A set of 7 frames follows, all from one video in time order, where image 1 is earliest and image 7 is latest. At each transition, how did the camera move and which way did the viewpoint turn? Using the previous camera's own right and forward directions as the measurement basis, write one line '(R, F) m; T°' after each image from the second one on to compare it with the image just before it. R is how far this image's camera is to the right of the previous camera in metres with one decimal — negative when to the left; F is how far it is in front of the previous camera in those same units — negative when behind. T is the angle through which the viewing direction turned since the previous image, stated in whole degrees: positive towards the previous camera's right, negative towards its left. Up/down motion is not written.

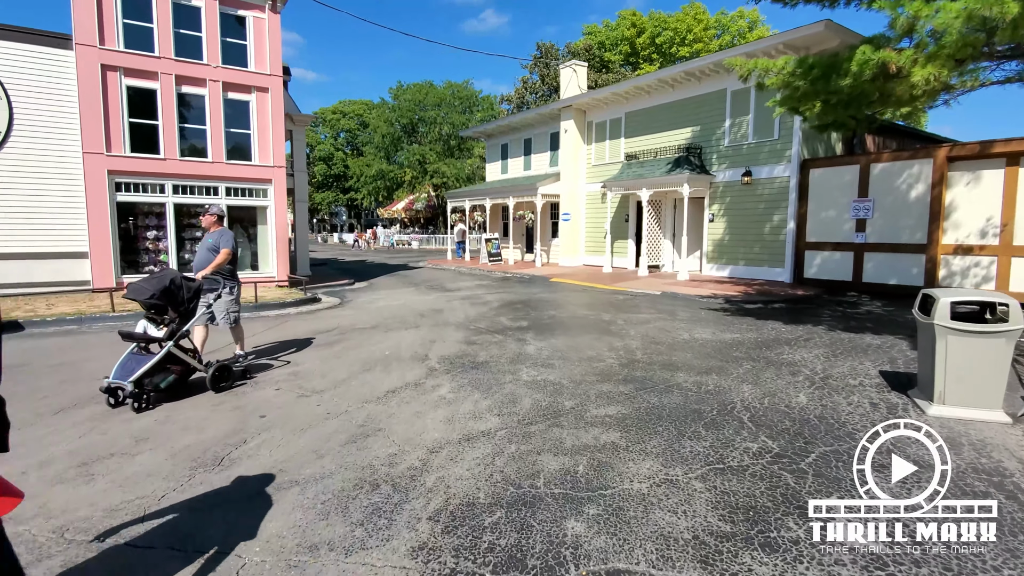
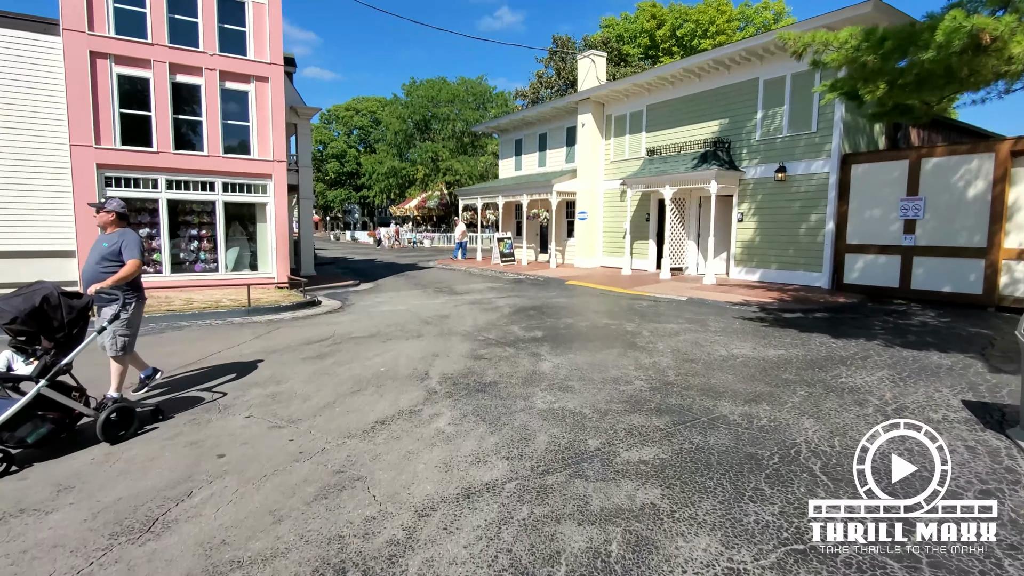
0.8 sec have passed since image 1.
(0.0, +1.0) m; -1°
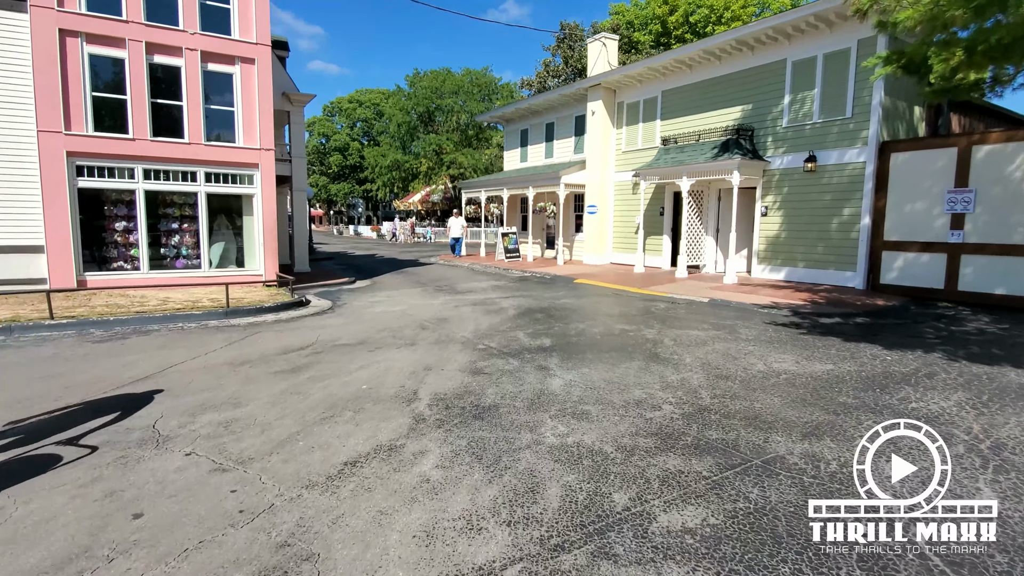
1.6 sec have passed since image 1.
(0.0, +1.0) m; -1°
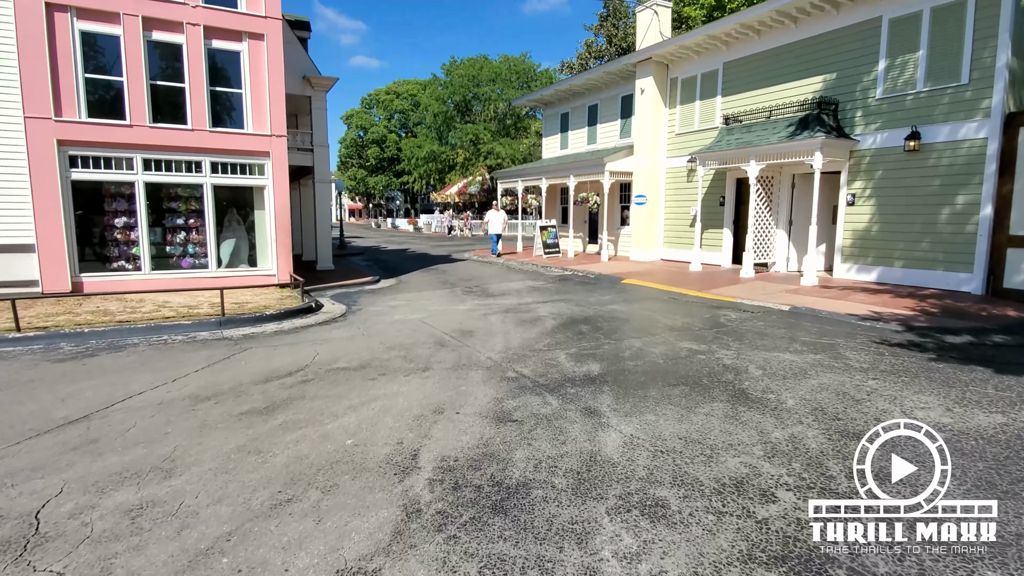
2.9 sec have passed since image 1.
(0.0, +1.6) m; -4°
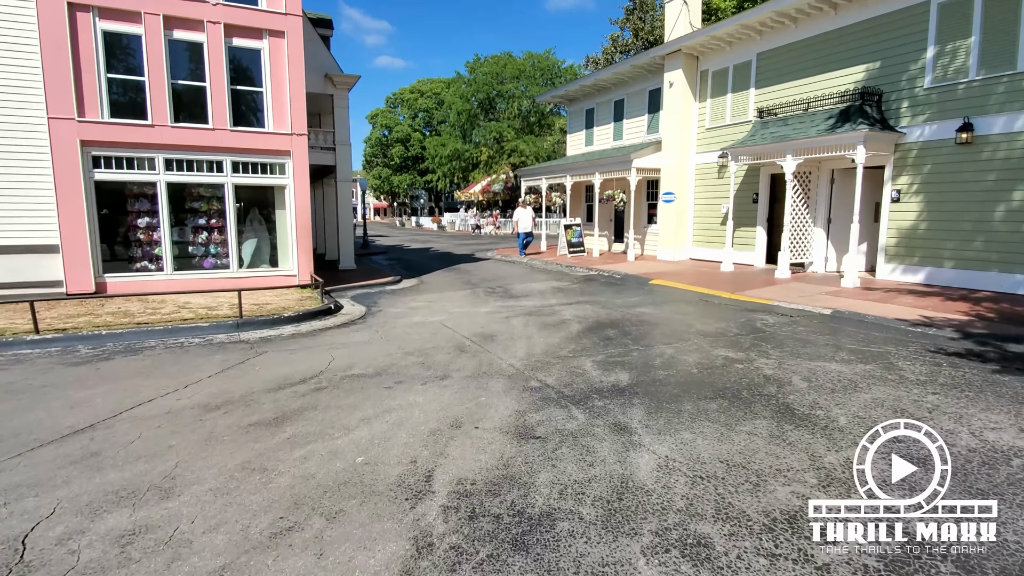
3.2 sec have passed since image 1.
(0.0, +0.3) m; -2°
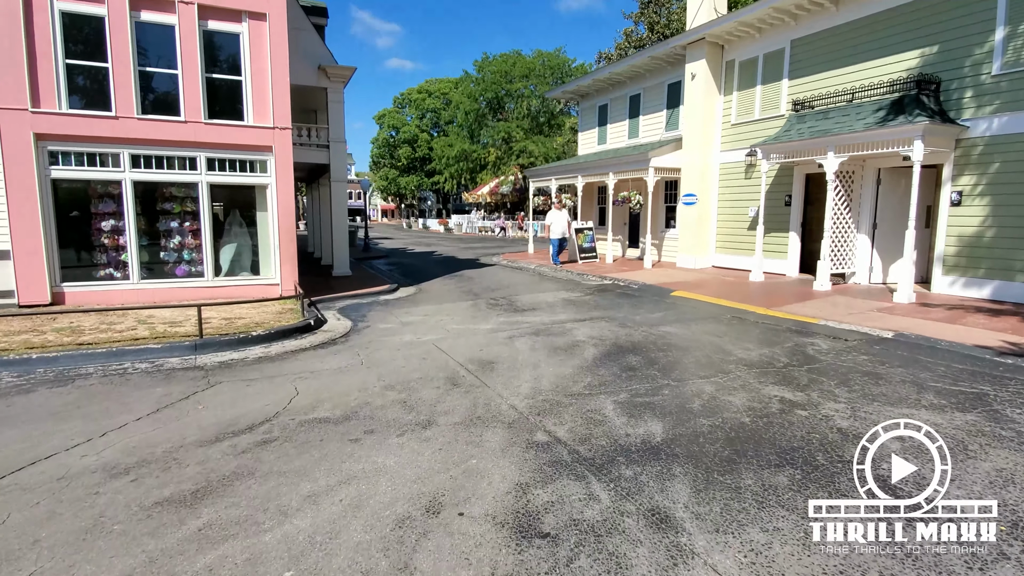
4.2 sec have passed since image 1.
(+0.1, +1.2) m; -1°
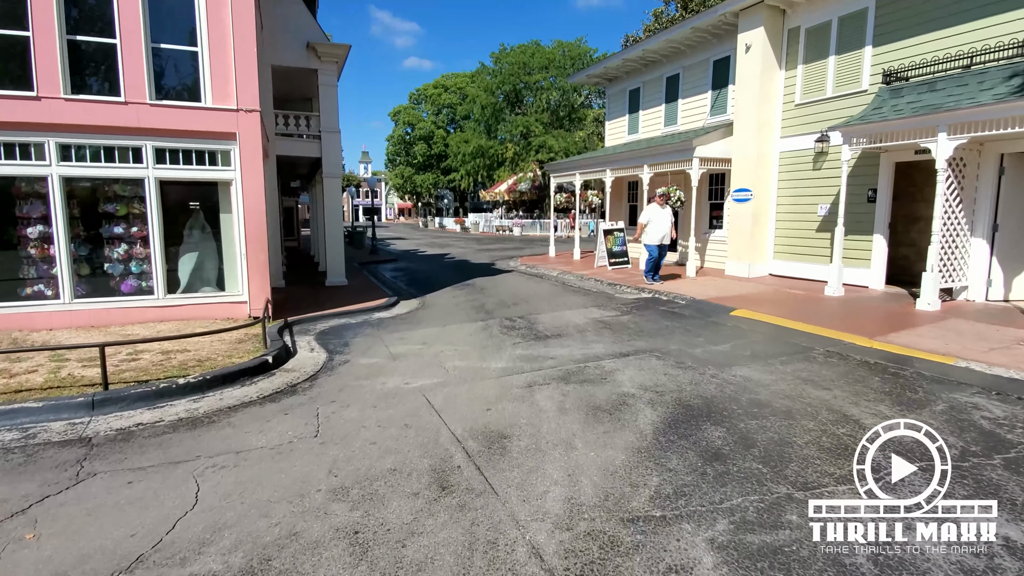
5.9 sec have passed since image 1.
(0.0, +2.1) m; -2°
